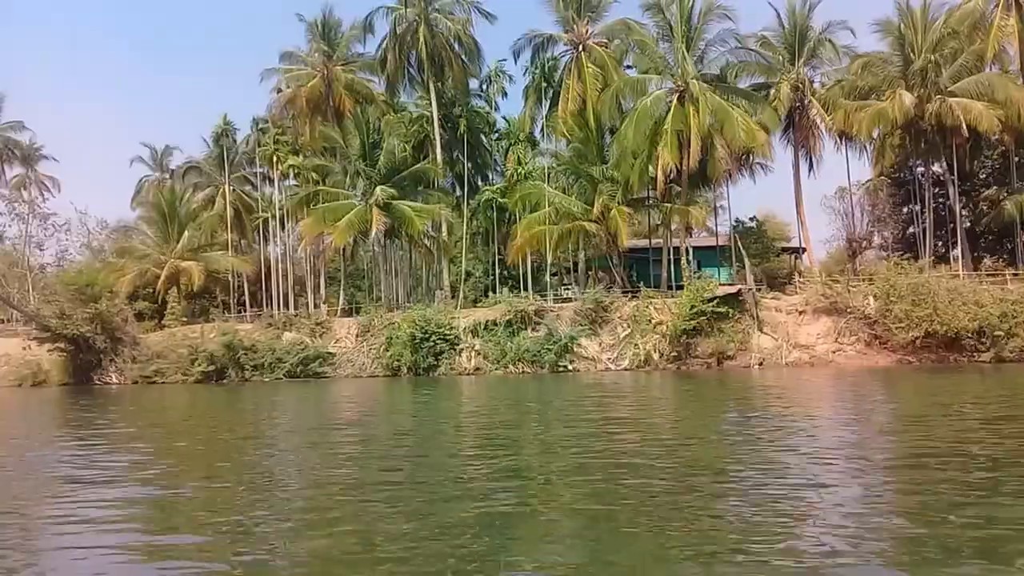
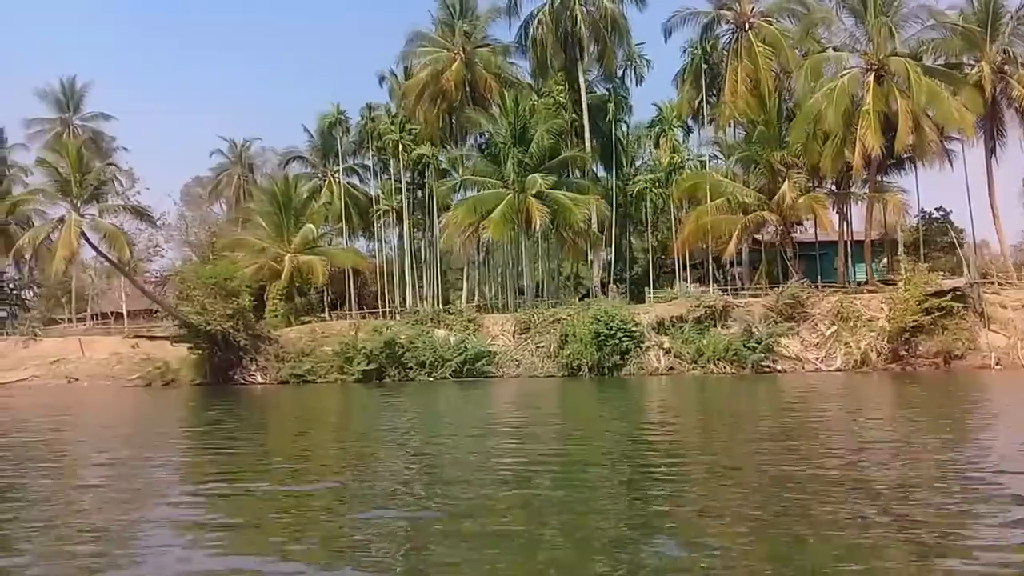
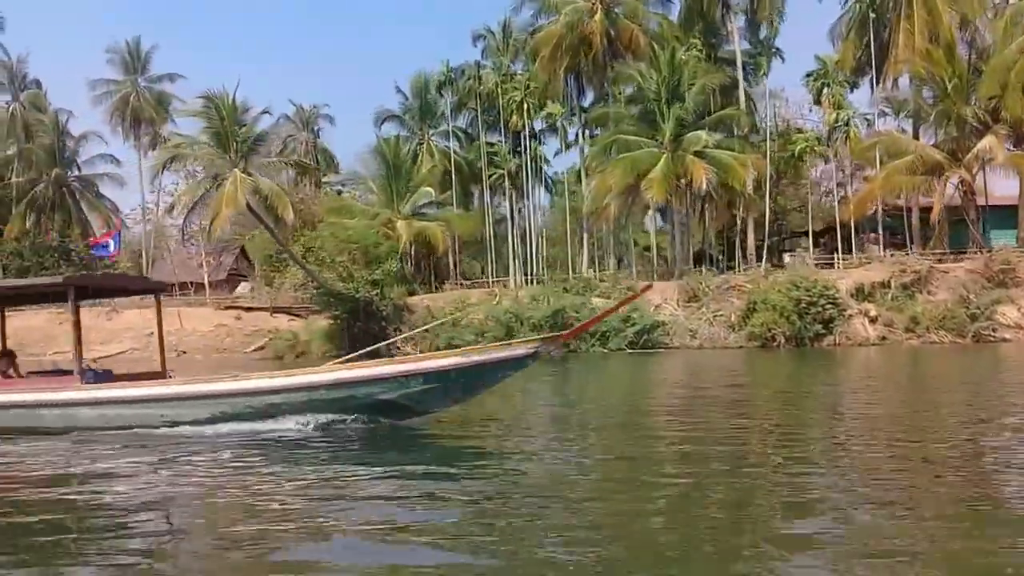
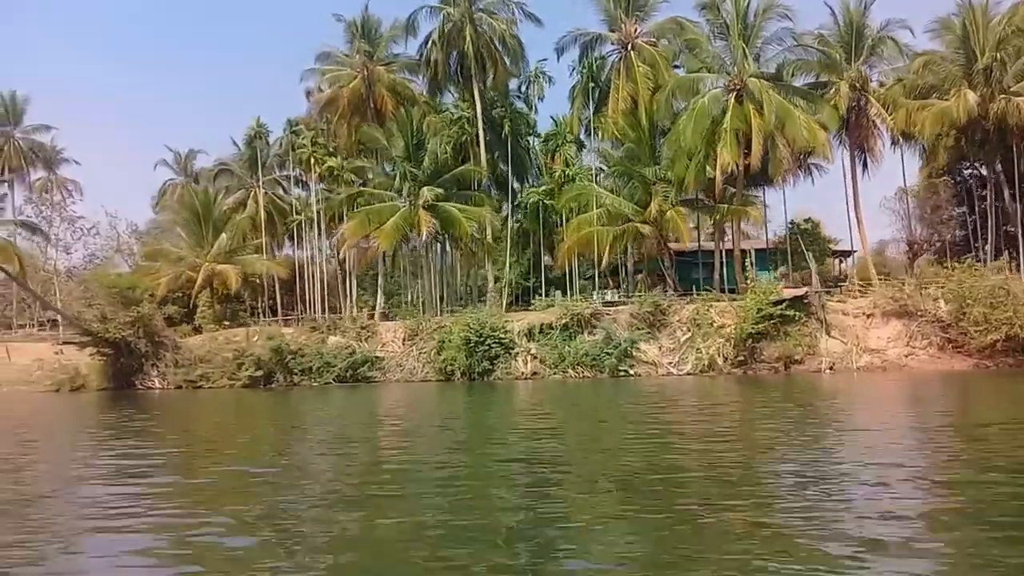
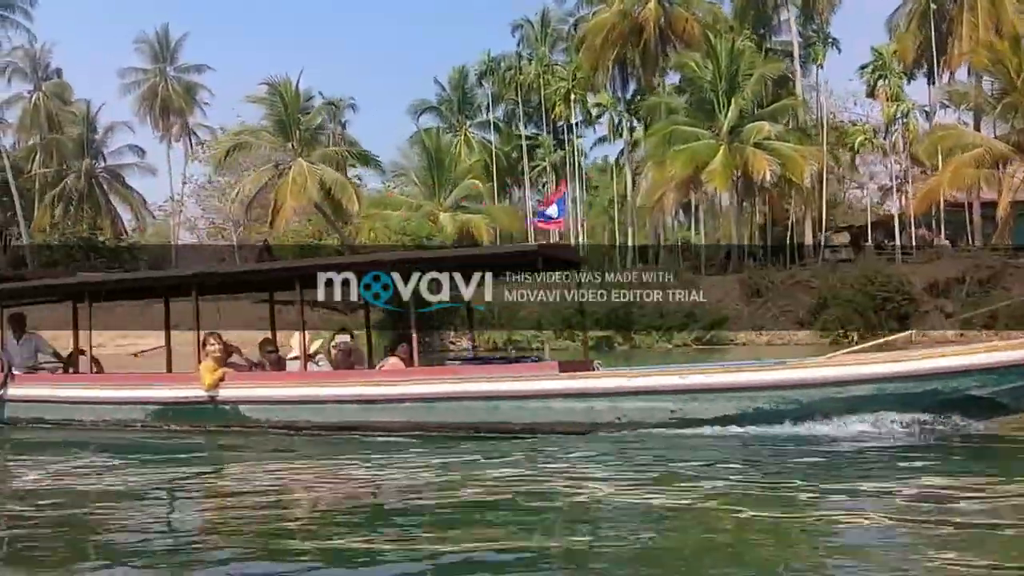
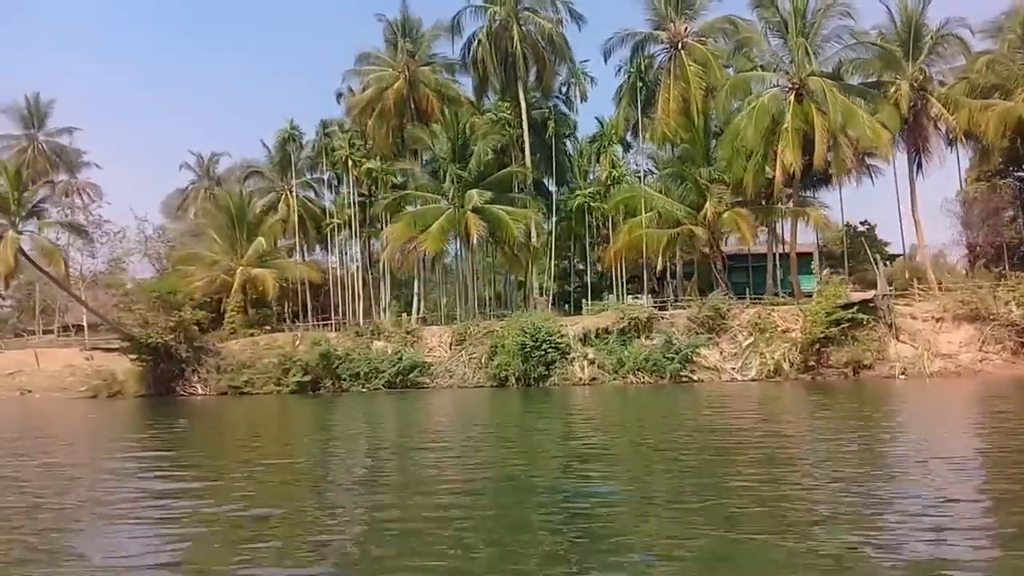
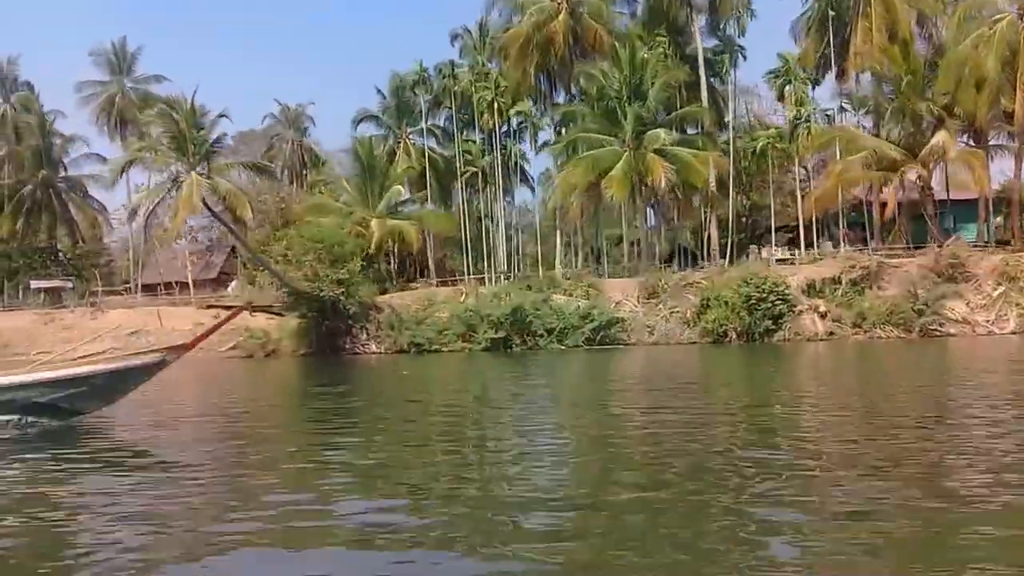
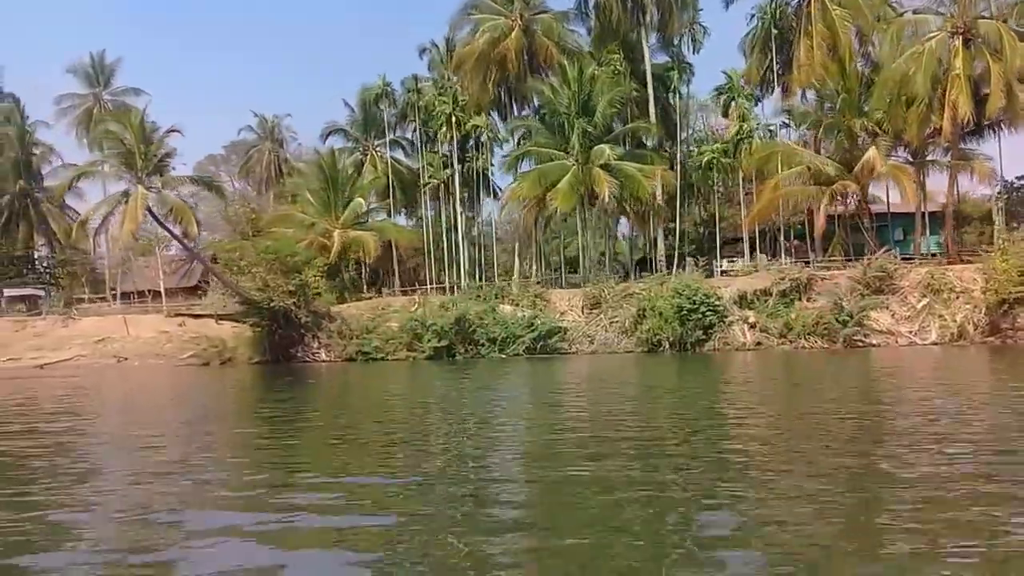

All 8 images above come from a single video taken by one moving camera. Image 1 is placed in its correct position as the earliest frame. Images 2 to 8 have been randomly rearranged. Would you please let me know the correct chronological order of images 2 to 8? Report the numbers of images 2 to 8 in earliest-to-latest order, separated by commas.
4, 6, 2, 8, 7, 3, 5
